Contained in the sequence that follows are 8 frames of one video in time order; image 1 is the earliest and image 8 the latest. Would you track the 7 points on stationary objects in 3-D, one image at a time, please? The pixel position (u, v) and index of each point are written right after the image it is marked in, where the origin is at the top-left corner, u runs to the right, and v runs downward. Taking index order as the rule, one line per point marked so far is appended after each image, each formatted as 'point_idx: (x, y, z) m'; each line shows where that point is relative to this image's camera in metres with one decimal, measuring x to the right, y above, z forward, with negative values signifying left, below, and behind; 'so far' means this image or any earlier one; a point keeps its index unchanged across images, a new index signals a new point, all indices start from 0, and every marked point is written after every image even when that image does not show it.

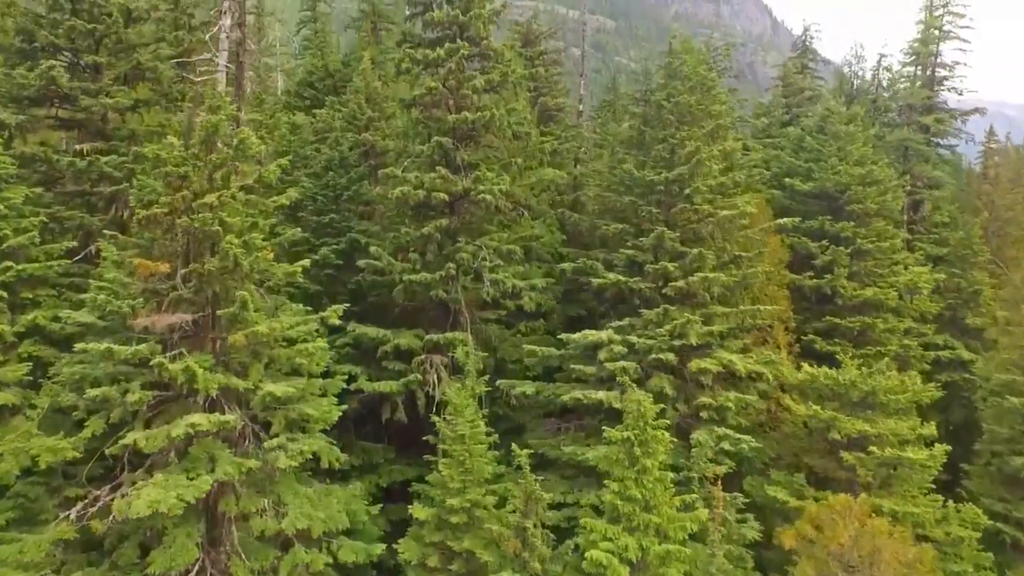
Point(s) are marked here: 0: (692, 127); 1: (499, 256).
0: (+6.8, +6.1, +17.2) m
1: (-0.6, +1.3, +18.9) m
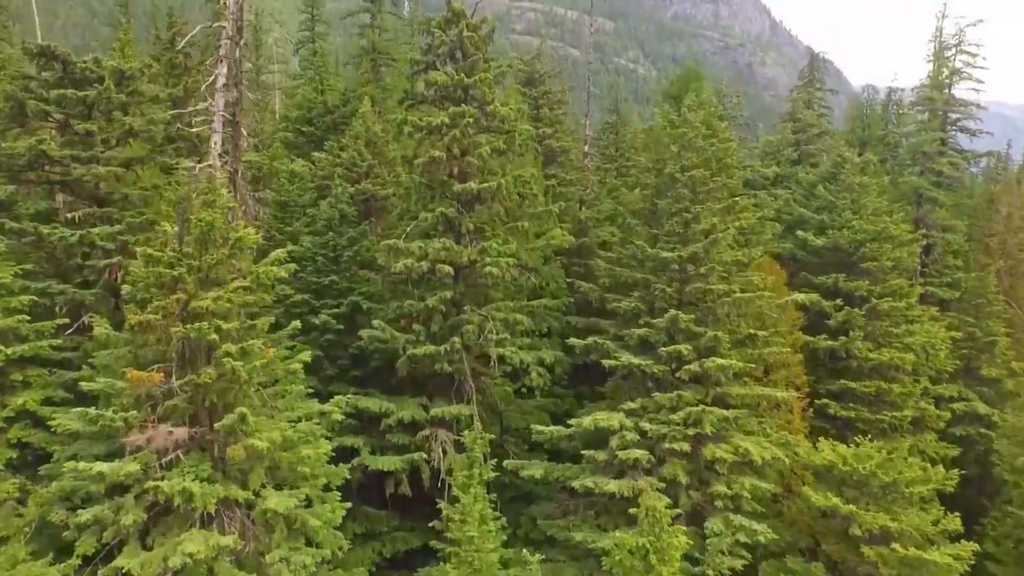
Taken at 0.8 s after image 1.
0: (+7.1, +3.2, +16.6) m
1: (-0.3, -1.5, +18.4) m
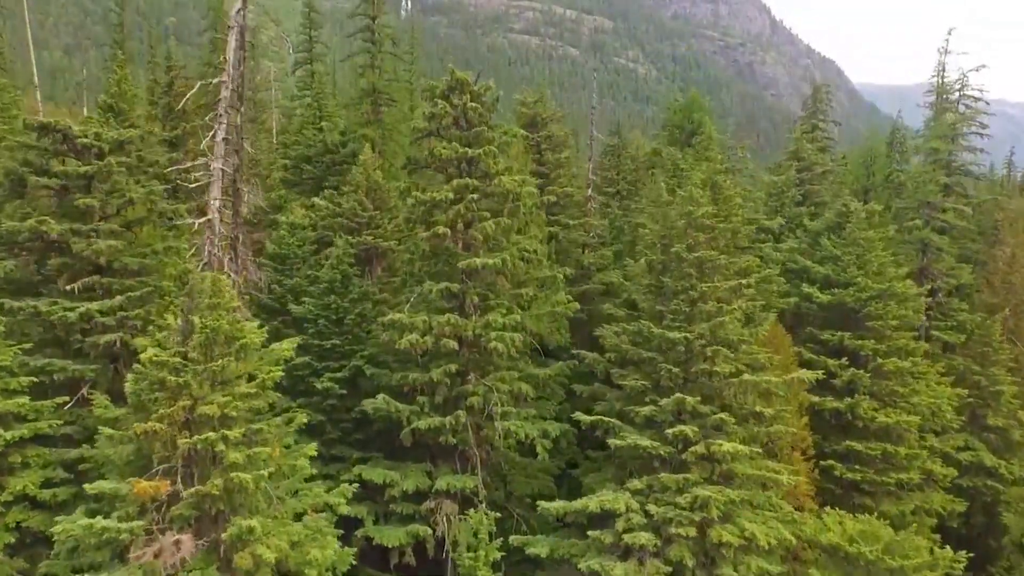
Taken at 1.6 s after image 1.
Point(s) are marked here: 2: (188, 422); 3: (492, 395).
0: (+7.3, +0.4, +16.5) m
1: (-0.1, -4.4, +18.2) m
2: (-8.9, -3.7, +12.4) m
3: (-0.8, -4.3, +18.0) m
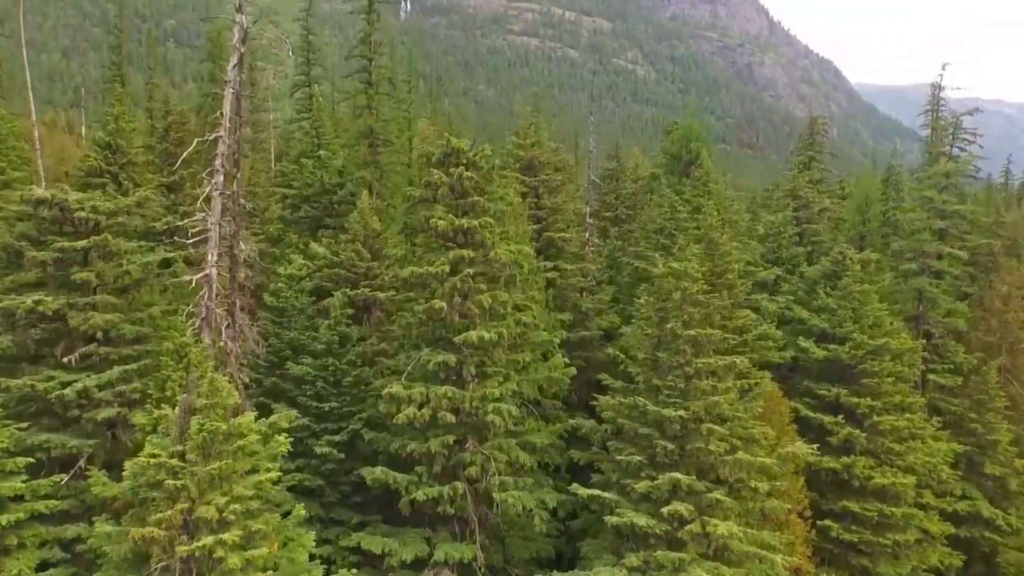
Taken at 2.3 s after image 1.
0: (+7.1, -2.3, +16.5) m
1: (-0.2, -7.1, +18.3) m
2: (-9.0, -6.5, +12.4) m
3: (-0.9, -7.0, +18.0) m
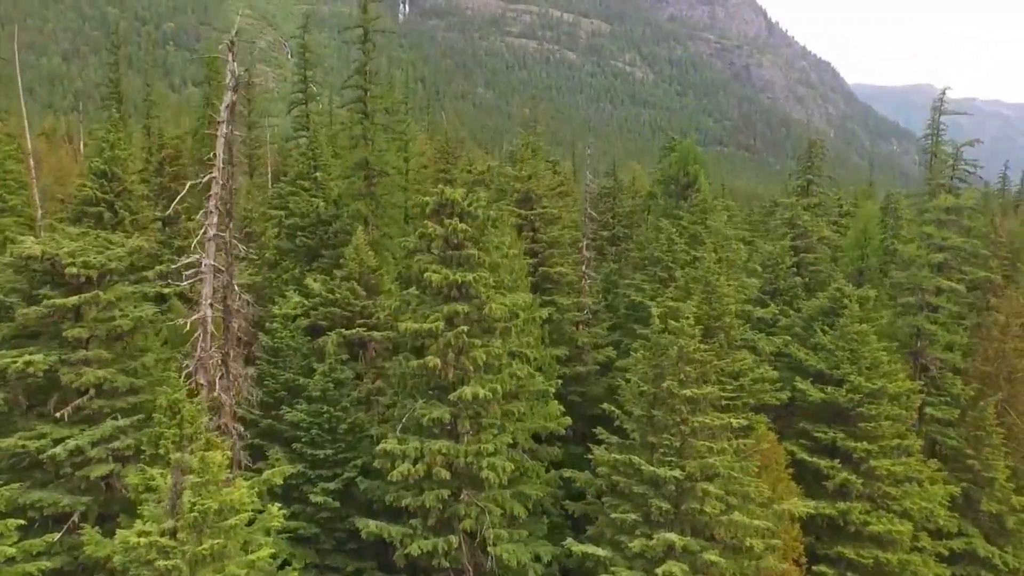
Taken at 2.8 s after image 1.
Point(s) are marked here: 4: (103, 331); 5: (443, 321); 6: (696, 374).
0: (+6.9, -4.4, +16.5) m
1: (-0.4, -9.2, +18.2) m
2: (-9.2, -8.6, +12.3) m
3: (-1.1, -9.1, +17.9) m
4: (-16.5, -1.6, +18.2) m
5: (-2.7, -1.3, +17.7) m
6: (+6.6, -3.0, +16.4) m
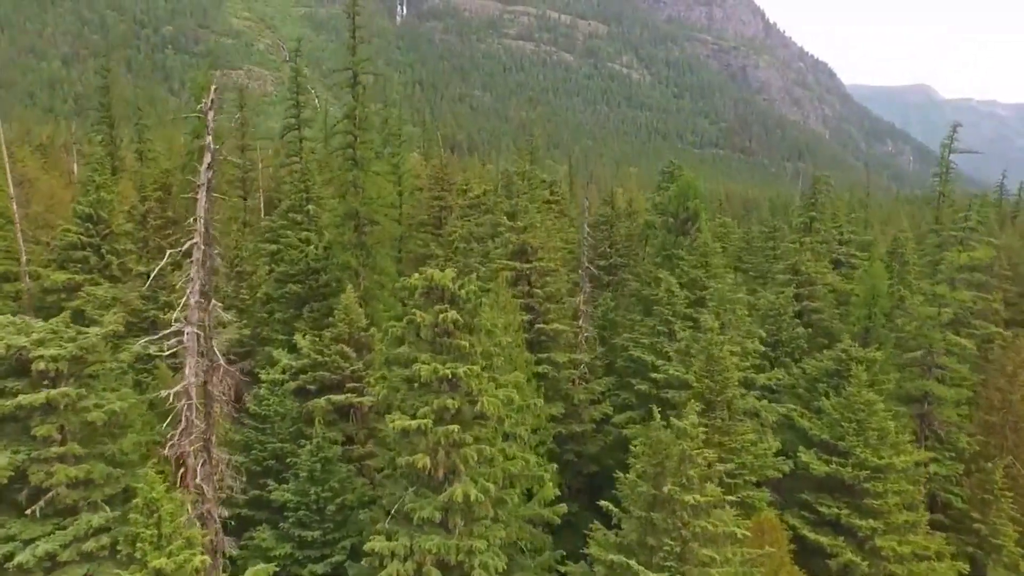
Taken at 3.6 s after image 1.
0: (+6.6, -7.7, +15.7) m
1: (-0.7, -12.6, +17.4) m
2: (-9.4, -12.0, +11.6) m
3: (-1.4, -12.5, +17.2) m
4: (-16.8, -5.1, +17.5) m
5: (-3.0, -4.7, +17.0) m
6: (+6.3, -6.4, +15.7) m
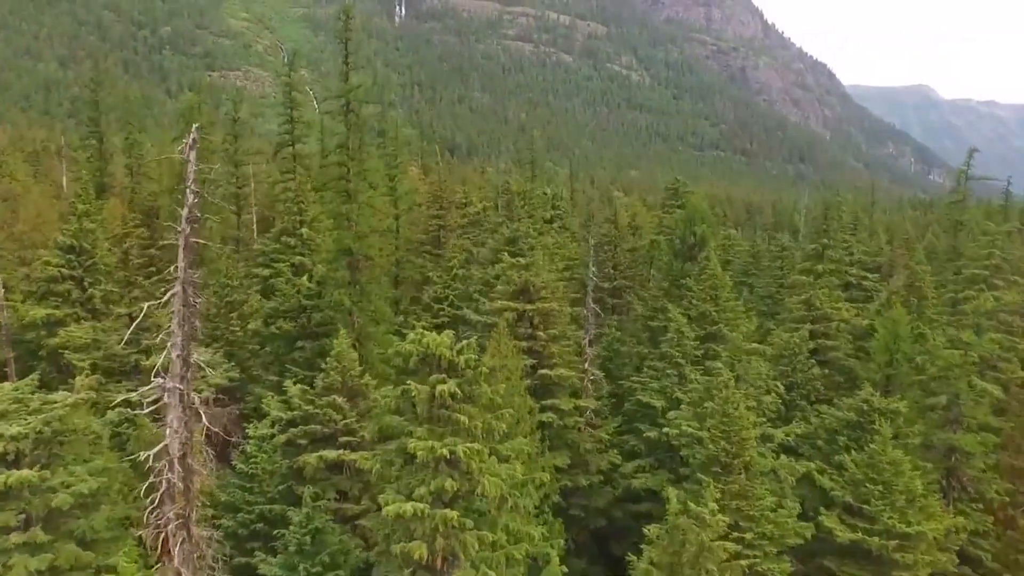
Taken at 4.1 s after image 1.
0: (+6.8, -10.1, +14.3) m
1: (-0.5, -15.0, +16.0) m
2: (-9.3, -14.4, +10.2) m
3: (-1.2, -14.9, +15.7) m
4: (-16.6, -7.5, +16.0) m
5: (-2.9, -7.1, +15.5) m
6: (+6.5, -8.8, +14.3) m
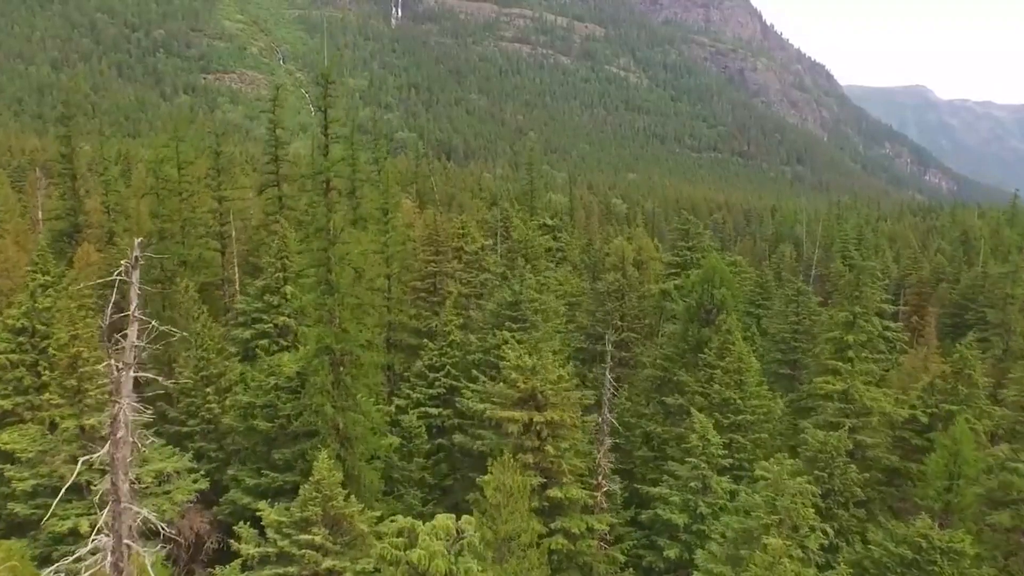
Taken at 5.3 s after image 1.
0: (+7.0, -15.4, +11.2) m
1: (-0.2, -20.4, +12.9) m
2: (-9.0, -19.8, +7.0) m
3: (-0.9, -20.3, +12.6) m
4: (-16.4, -13.0, +12.9) m
5: (-2.6, -12.5, +12.4) m
6: (+6.7, -14.1, +11.2) m
